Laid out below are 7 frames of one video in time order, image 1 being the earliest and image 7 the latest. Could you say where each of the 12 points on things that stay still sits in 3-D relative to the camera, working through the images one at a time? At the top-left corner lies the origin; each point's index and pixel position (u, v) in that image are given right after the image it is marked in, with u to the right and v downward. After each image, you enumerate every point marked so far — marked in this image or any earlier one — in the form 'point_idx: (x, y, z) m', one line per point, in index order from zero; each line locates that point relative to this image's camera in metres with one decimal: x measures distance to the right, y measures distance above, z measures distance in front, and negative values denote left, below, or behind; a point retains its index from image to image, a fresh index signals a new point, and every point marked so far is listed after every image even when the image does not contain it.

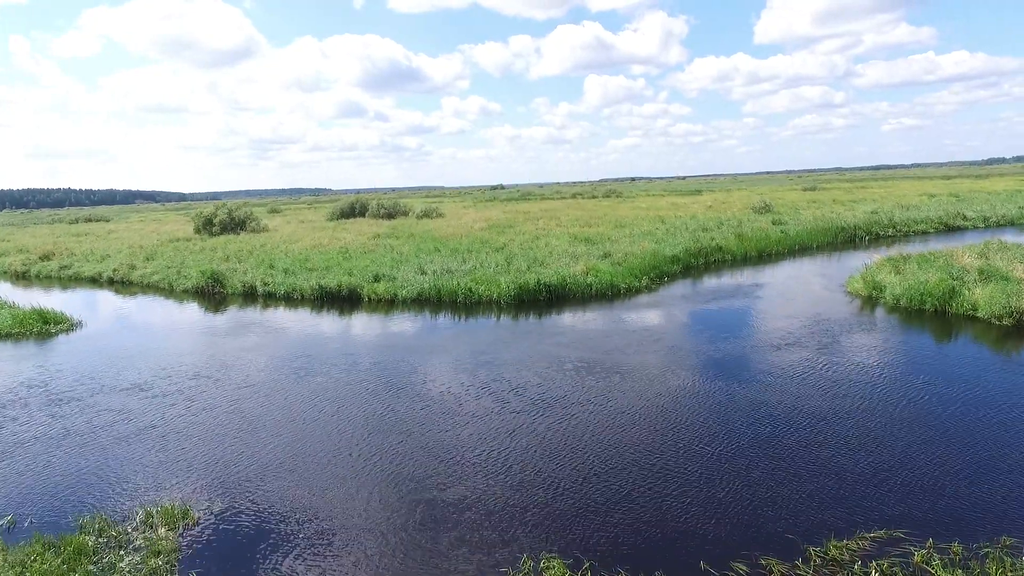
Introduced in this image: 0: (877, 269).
0: (+11.1, +0.6, +18.8) m
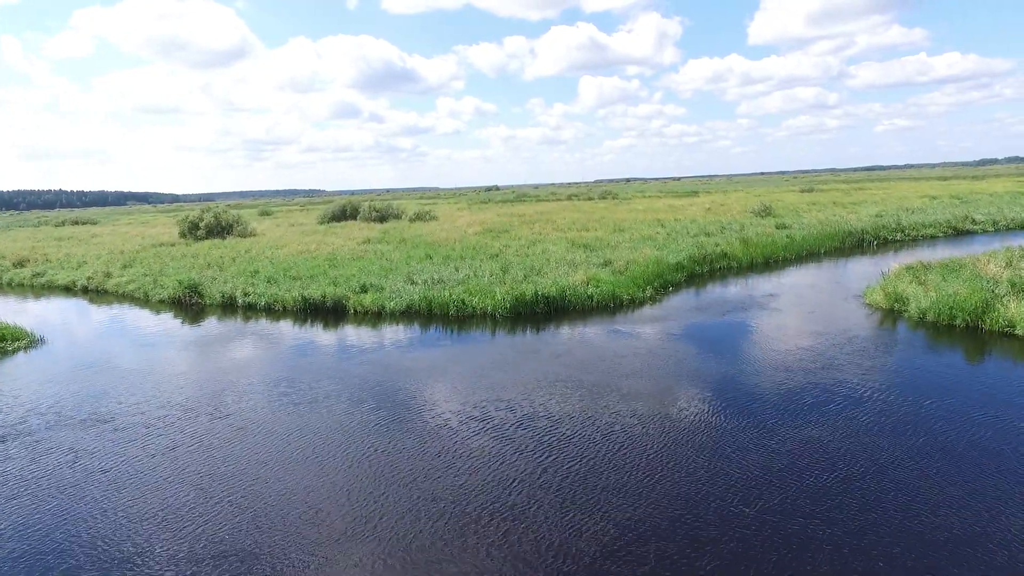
0: (+11.0, +0.3, +17.6) m
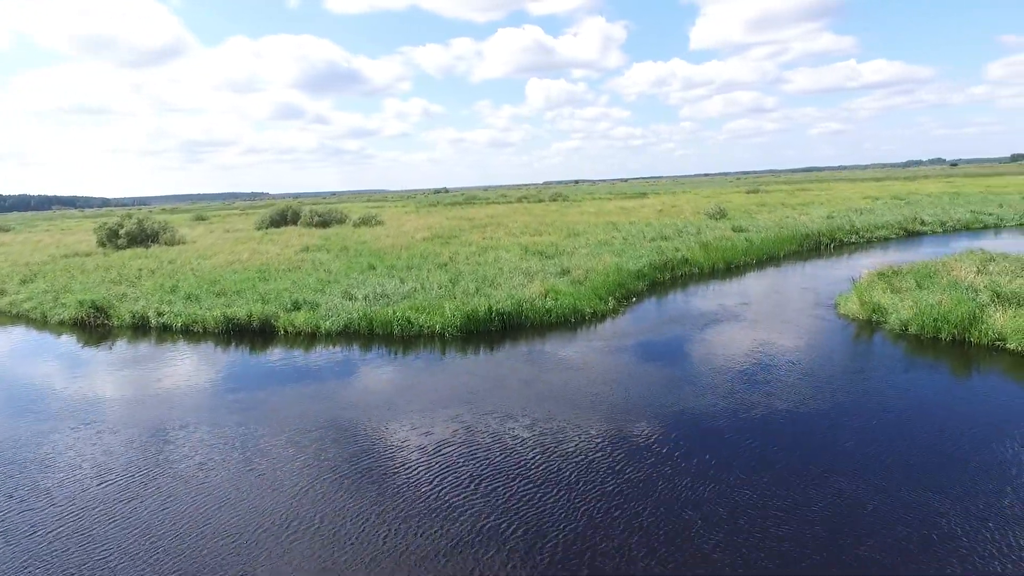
0: (+9.7, 0.0, +16.7) m
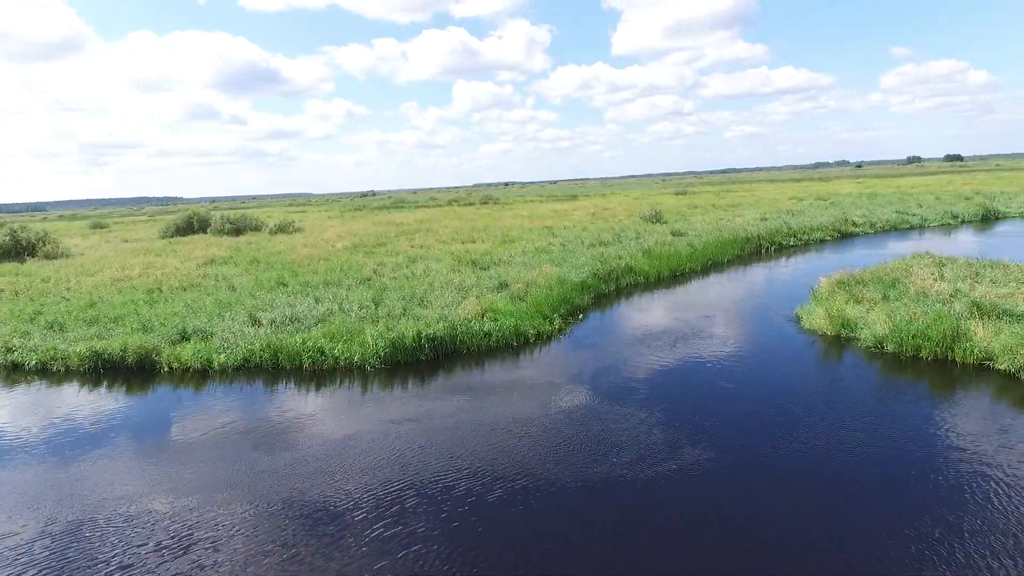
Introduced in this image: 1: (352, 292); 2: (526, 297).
0: (+8.1, -0.2, +15.6) m
1: (-4.9, -0.1, +18.8) m
2: (+0.4, -0.2, +17.6) m
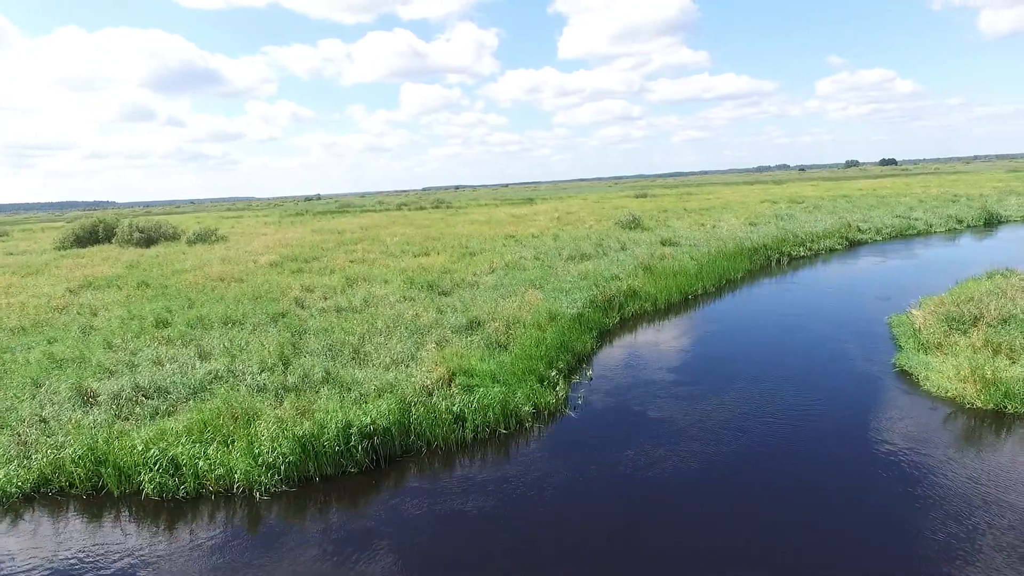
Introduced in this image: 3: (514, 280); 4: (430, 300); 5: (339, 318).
0: (+7.7, -1.0, +10.9) m
1: (-5.4, -1.1, +13.1) m
2: (-0.1, -1.1, +12.3) m
3: (0.0, +0.3, +19.0) m
4: (-2.1, -0.3, +16.1) m
5: (-4.2, -0.7, +14.8) m
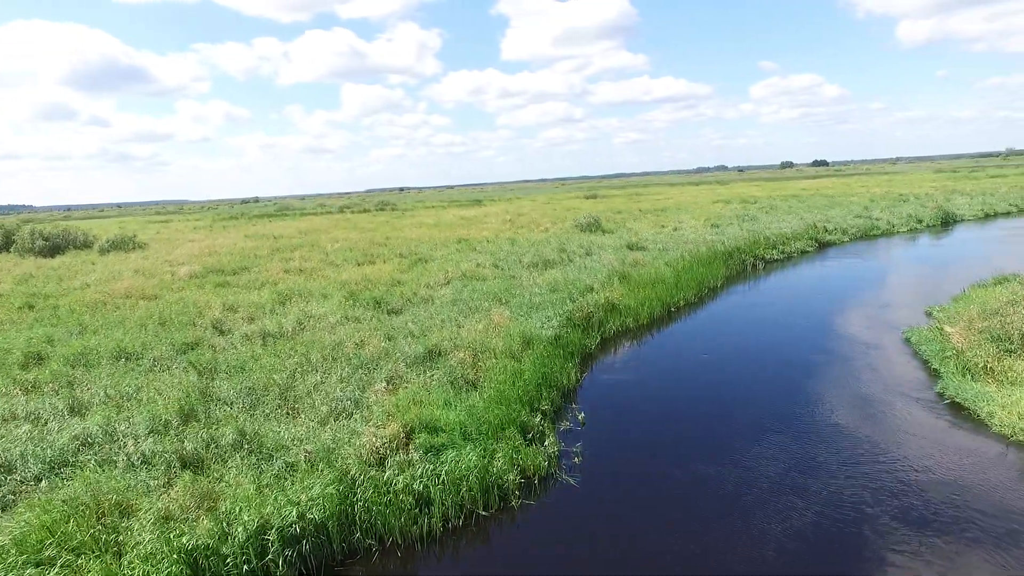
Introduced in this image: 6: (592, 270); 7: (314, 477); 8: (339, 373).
0: (+7.4, -1.2, +9.1) m
1: (-5.9, -1.5, +10.2) m
2: (-0.5, -1.5, +9.9) m
3: (-1.0, -0.1, +16.6) m
4: (-3.0, -0.7, +13.5) m
5: (-4.9, -1.1, +12.0) m
6: (+2.6, +0.6, +19.8) m
7: (-2.2, -2.1, +7.1) m
8: (-2.9, -1.3, +10.5) m
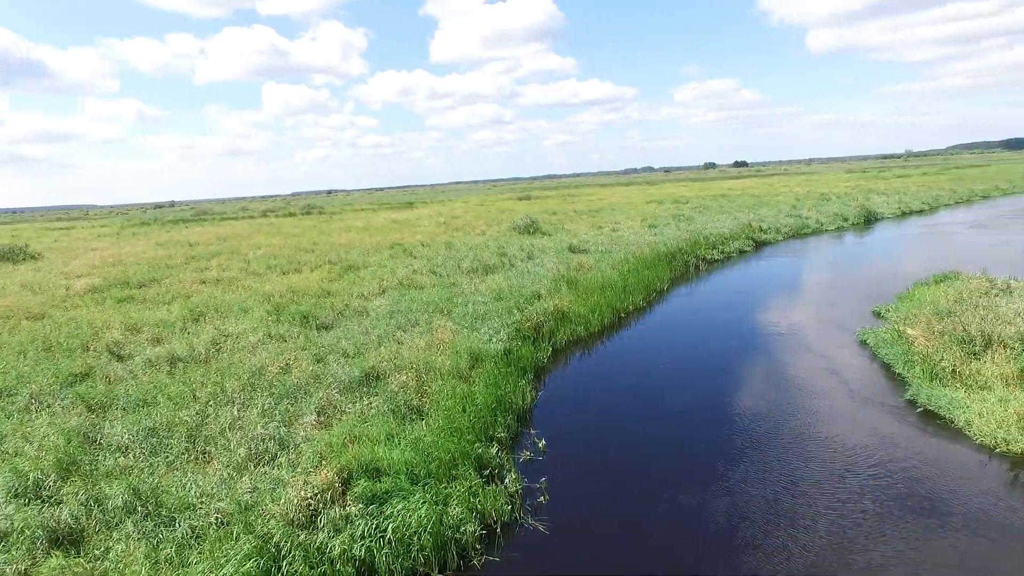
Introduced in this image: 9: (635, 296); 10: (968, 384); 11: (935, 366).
0: (+6.7, -1.2, +8.8) m
1: (-6.6, -1.9, +8.4) m
2: (-1.2, -1.7, +8.7) m
3: (-2.5, -0.4, +15.3) m
4: (-4.0, -1.0, +12.0) m
5: (-5.8, -1.5, +10.4) m
6: (+0.7, +0.4, +18.9) m
7: (-2.6, -2.3, +5.7) m
8: (-3.7, -1.6, +9.1) m
9: (+3.5, -0.3, +17.8) m
10: (+6.7, -1.3, +9.1) m
11: (+6.7, -1.2, +9.8) m
